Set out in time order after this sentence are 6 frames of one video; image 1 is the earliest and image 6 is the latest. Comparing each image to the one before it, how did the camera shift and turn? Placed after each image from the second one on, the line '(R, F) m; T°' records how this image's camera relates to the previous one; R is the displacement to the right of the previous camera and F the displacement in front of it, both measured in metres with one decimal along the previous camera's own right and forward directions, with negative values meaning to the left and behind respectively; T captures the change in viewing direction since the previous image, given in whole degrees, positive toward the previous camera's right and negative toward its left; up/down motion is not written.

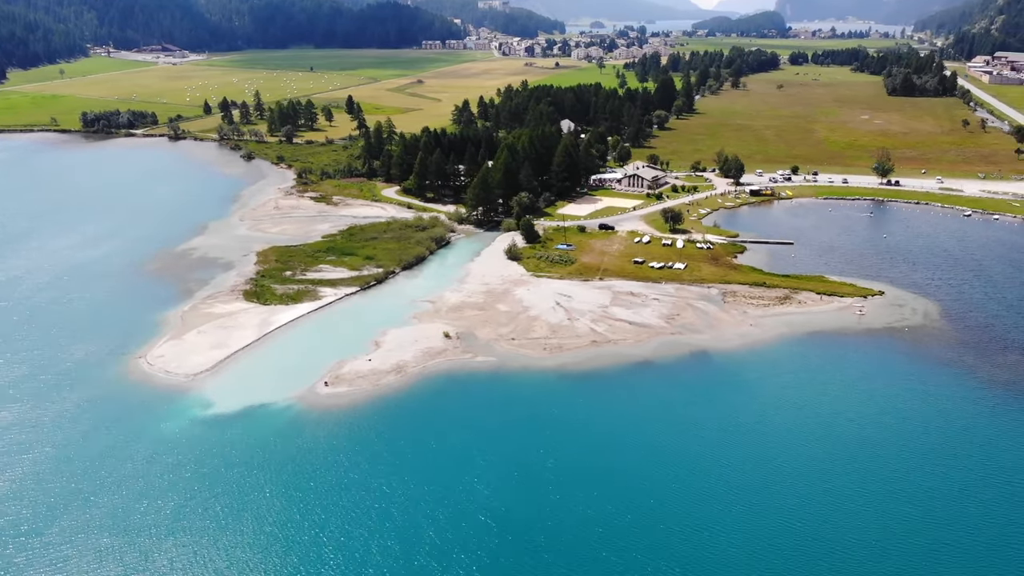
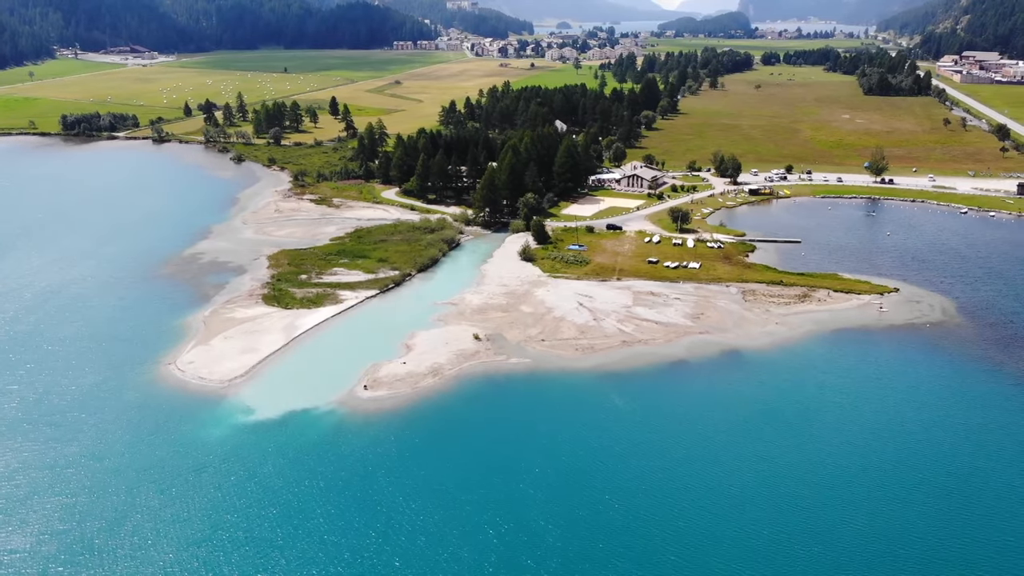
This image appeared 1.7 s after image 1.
(-2.6, +0.1) m; +1°
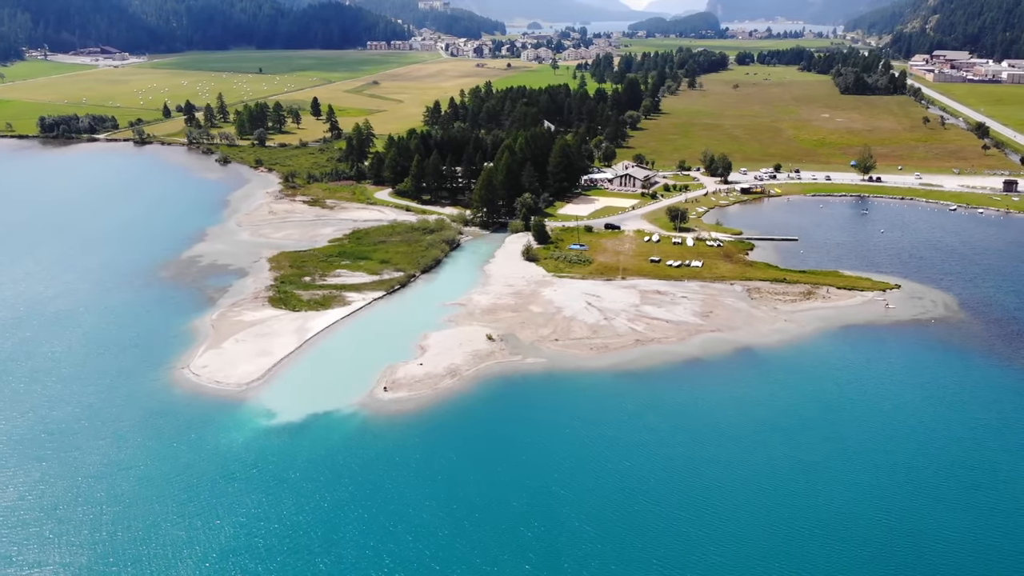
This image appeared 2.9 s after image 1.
(-1.7, 0.0) m; +1°
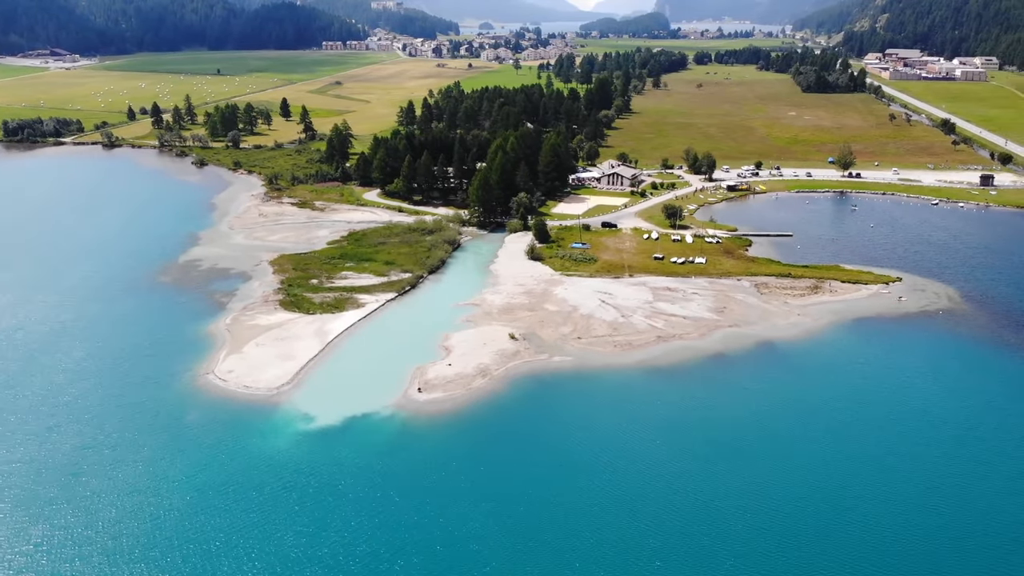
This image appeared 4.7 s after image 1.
(-2.9, 0.0) m; +2°
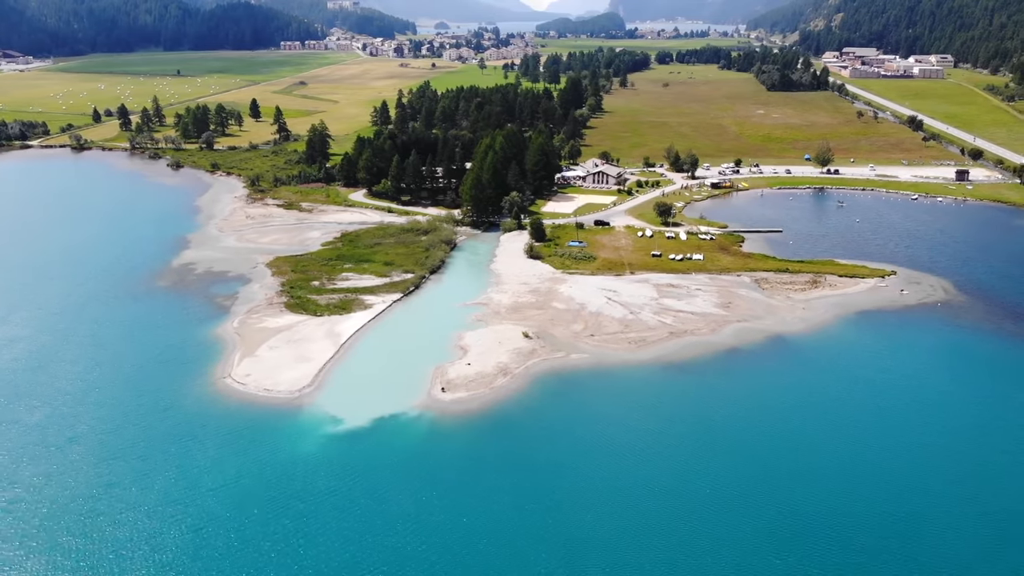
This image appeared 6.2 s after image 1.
(-2.3, -0.1) m; +2°
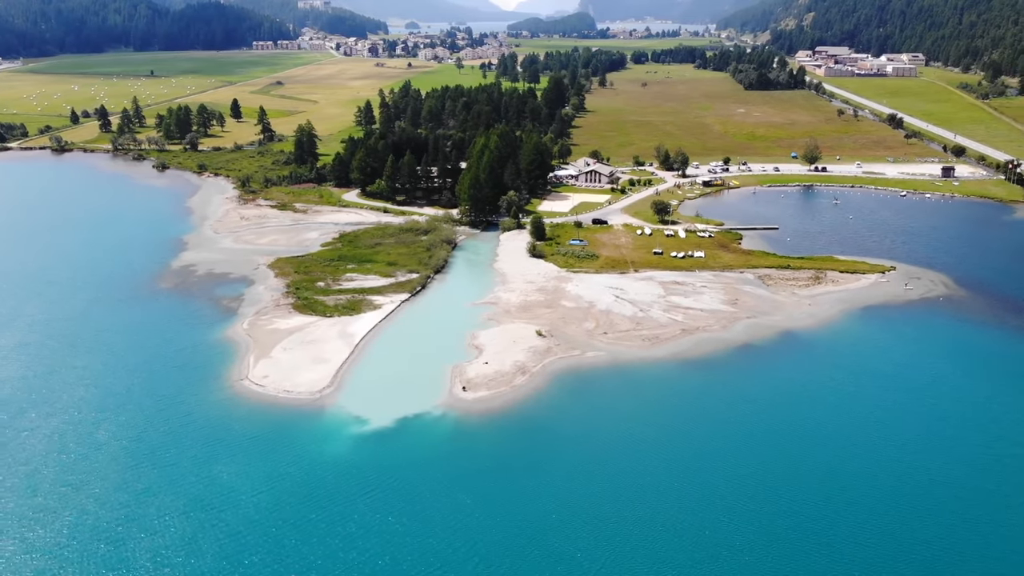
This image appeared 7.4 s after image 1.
(-1.7, -0.1) m; +1°
